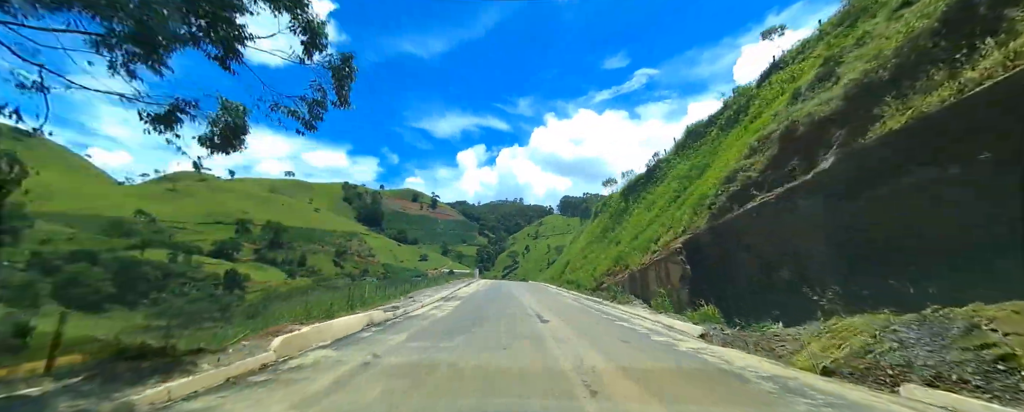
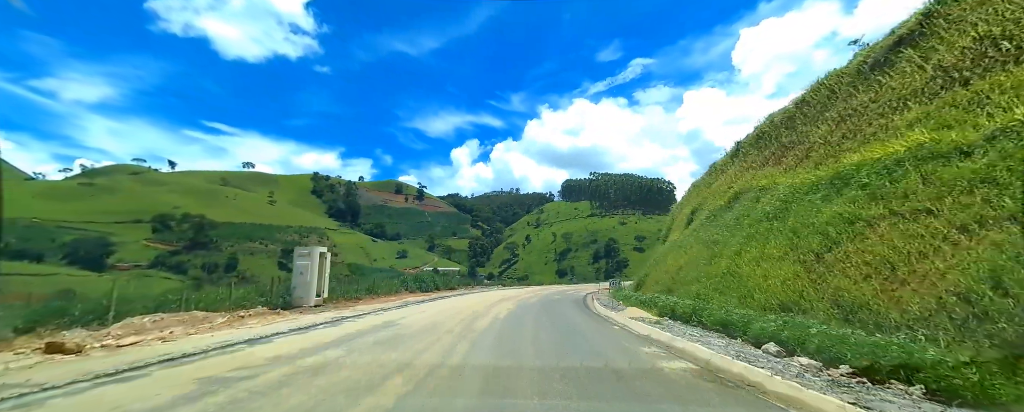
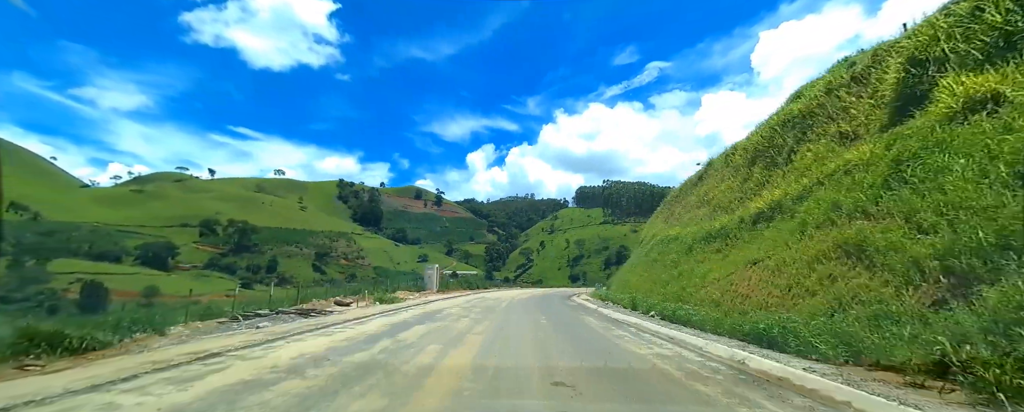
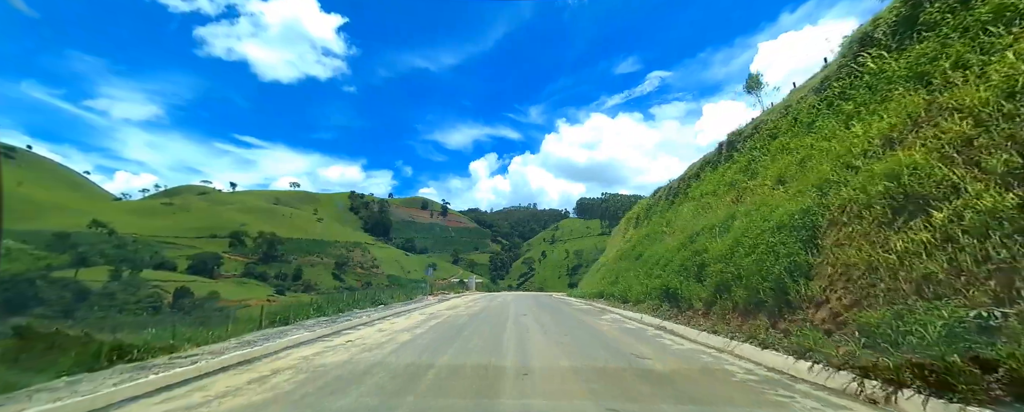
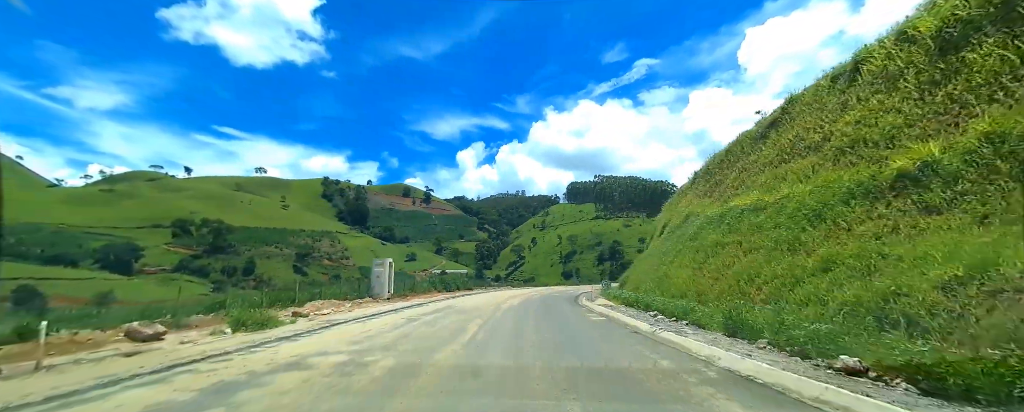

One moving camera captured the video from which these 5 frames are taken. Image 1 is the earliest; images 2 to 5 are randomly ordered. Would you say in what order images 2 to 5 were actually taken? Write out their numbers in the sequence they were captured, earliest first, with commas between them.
4, 3, 5, 2
